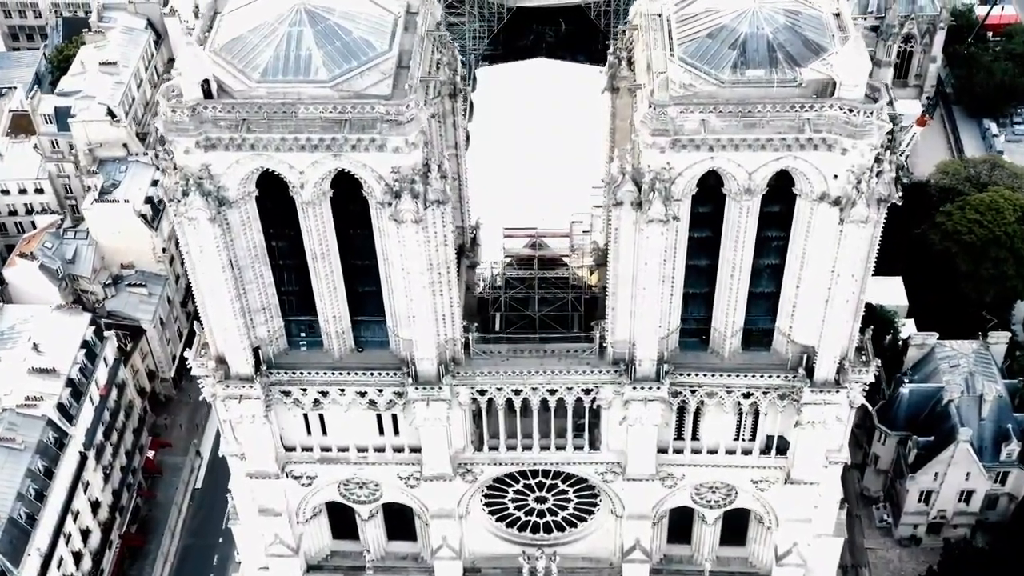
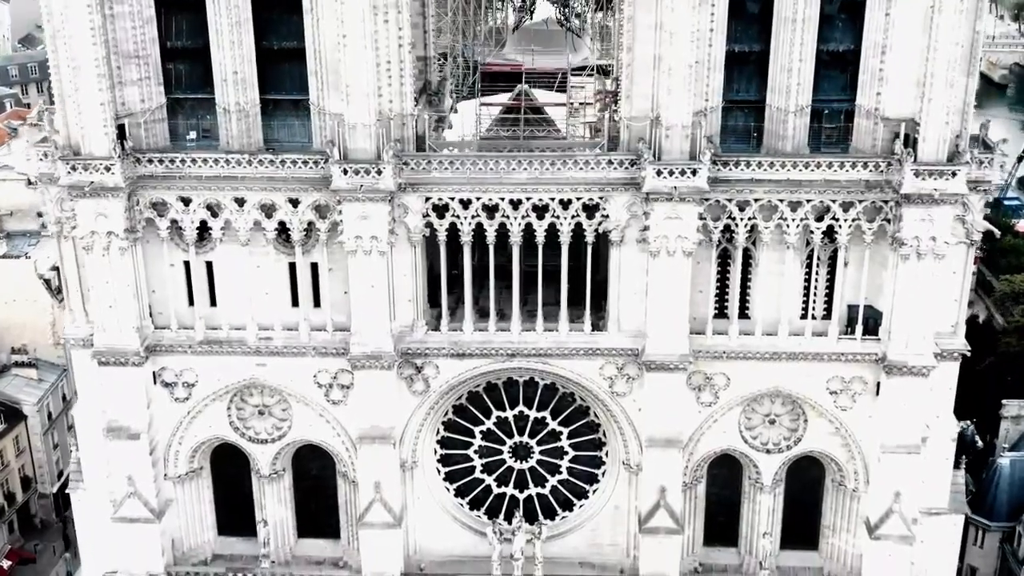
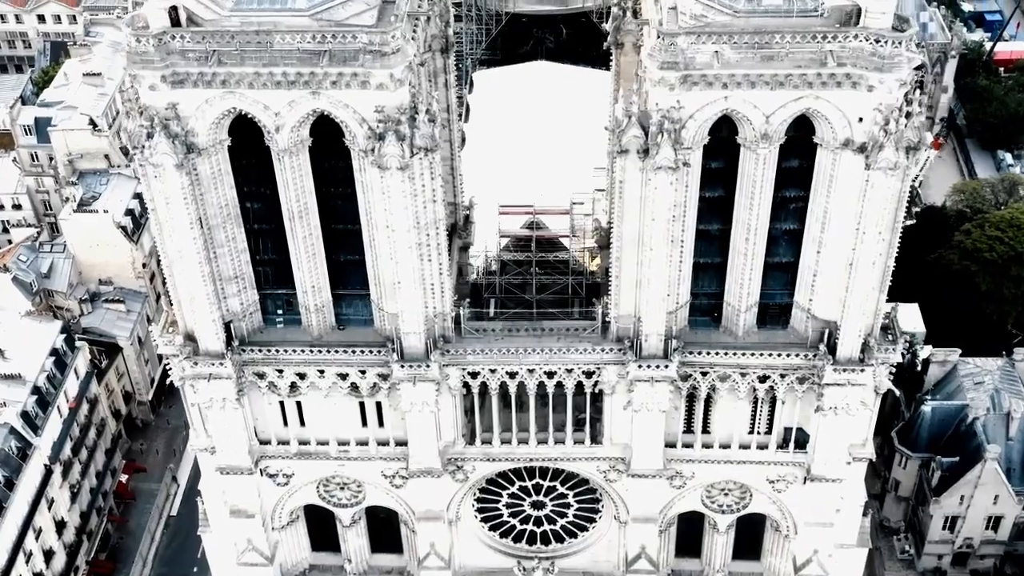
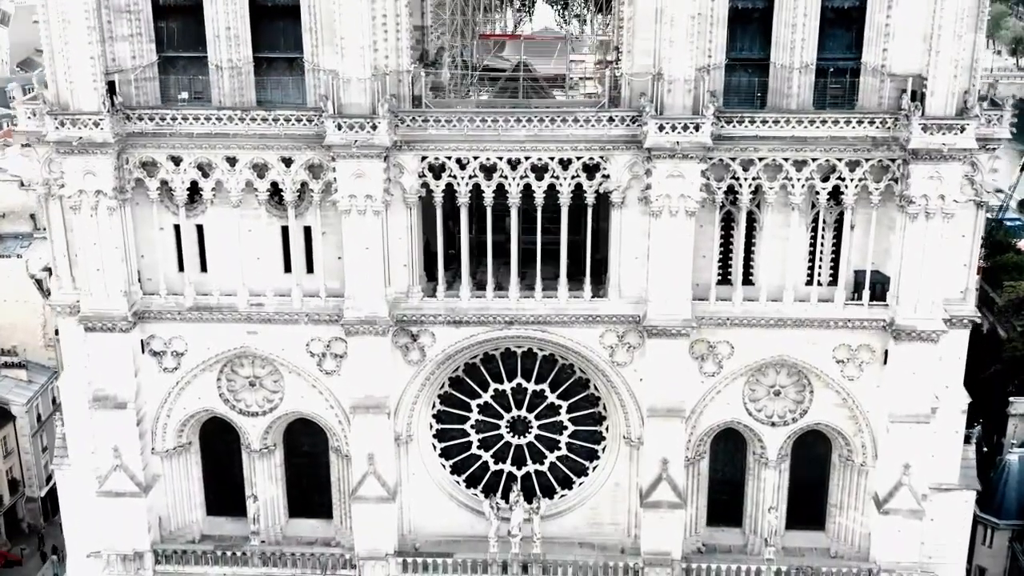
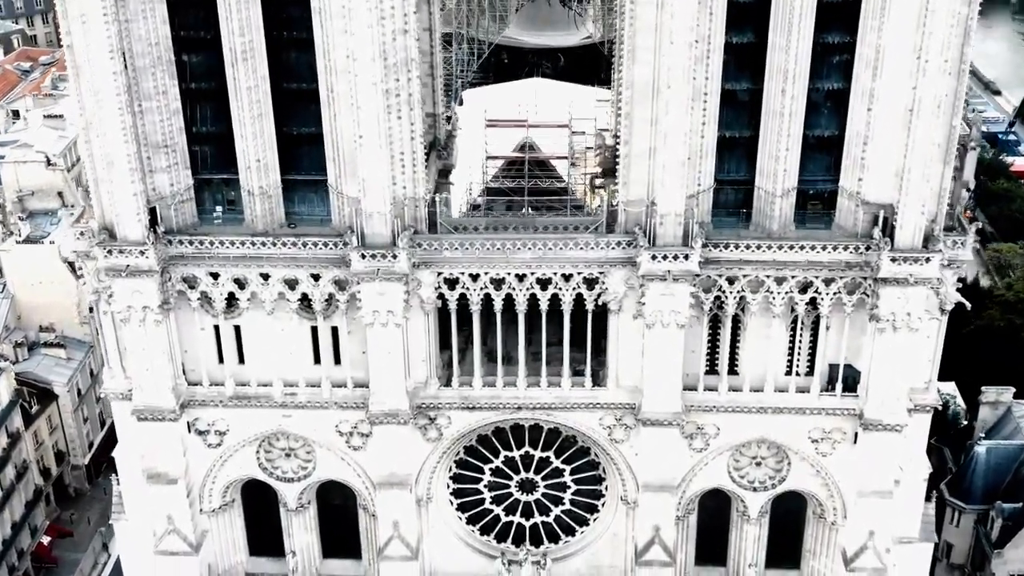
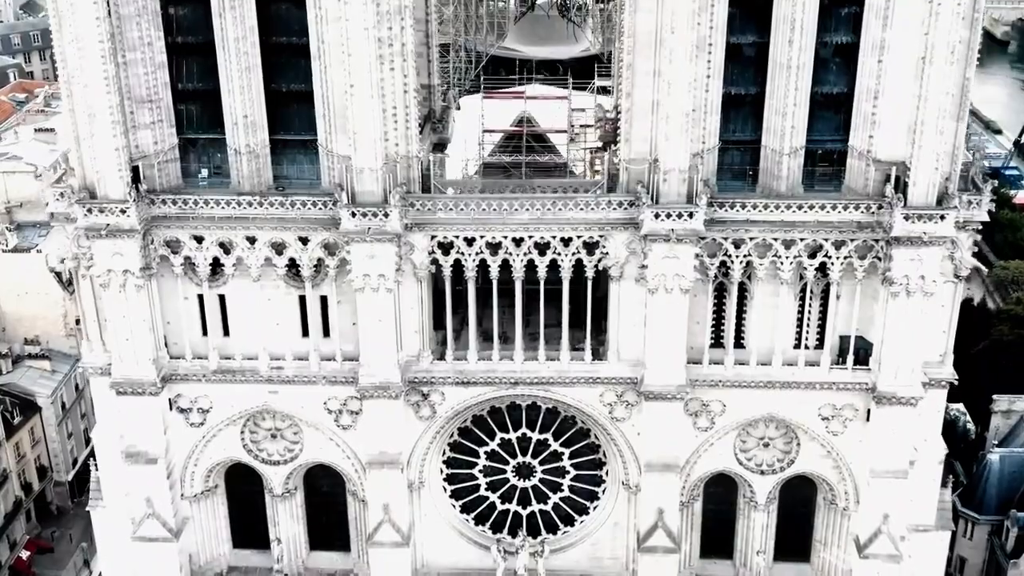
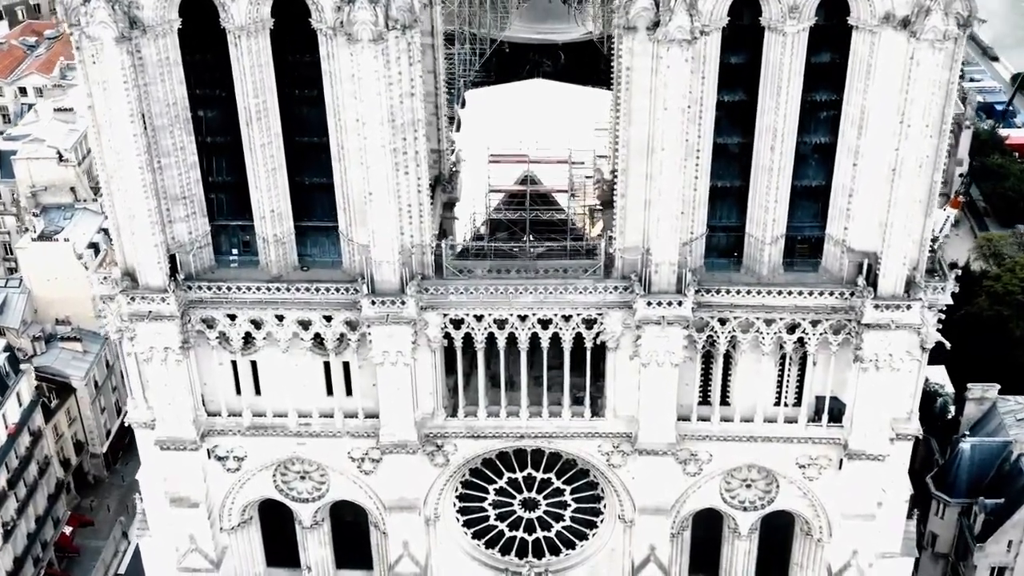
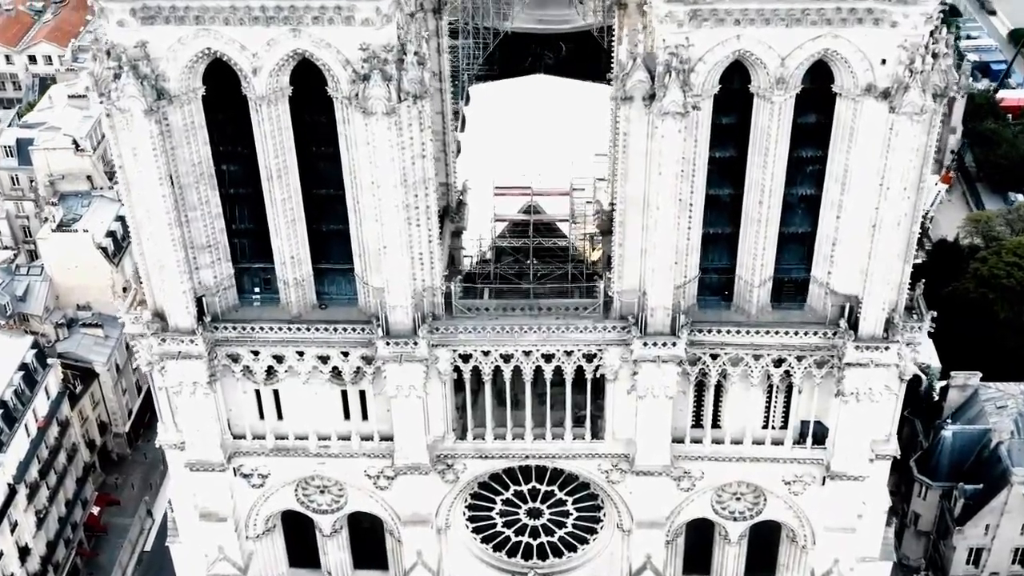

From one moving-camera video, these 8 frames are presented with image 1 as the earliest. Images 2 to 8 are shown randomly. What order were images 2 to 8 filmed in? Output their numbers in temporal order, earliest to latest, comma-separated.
3, 8, 7, 5, 6, 2, 4
